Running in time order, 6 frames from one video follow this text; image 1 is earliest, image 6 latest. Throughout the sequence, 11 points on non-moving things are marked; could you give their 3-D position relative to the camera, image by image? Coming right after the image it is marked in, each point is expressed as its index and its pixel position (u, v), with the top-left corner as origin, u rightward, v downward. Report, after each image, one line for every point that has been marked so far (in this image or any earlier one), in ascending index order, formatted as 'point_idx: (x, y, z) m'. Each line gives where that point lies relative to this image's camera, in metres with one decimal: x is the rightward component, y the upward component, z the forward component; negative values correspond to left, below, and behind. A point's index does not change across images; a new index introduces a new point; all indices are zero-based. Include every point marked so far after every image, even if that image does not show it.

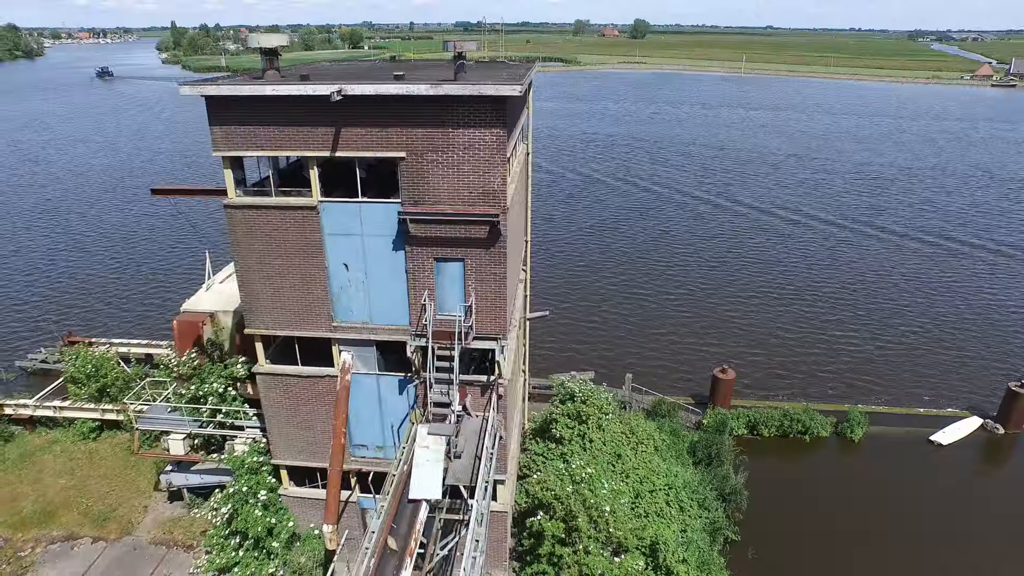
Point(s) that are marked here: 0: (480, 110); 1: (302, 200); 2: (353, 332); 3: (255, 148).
0: (-0.7, +4.0, +13.6) m
1: (-5.2, +2.2, +14.8) m
2: (-4.3, -1.2, +16.1) m
3: (-6.2, +3.4, +14.5) m
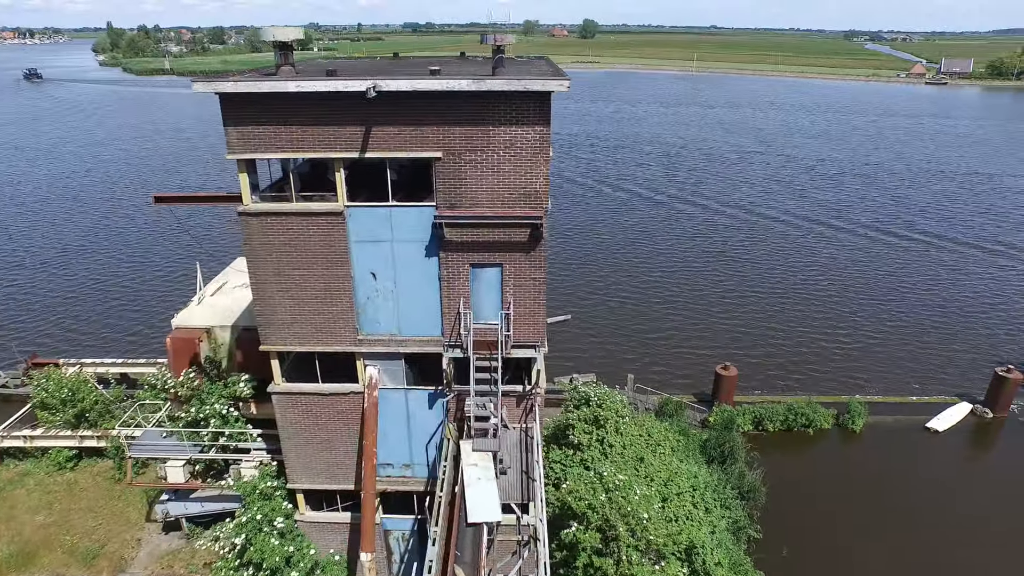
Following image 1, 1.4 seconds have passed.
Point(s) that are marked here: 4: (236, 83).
0: (+0.3, +3.9, +12.9) m
1: (-4.3, +1.9, +13.8) m
2: (-3.3, -1.4, +15.1) m
3: (-5.2, +3.1, +13.3) m
4: (-5.7, +4.3, +12.5) m
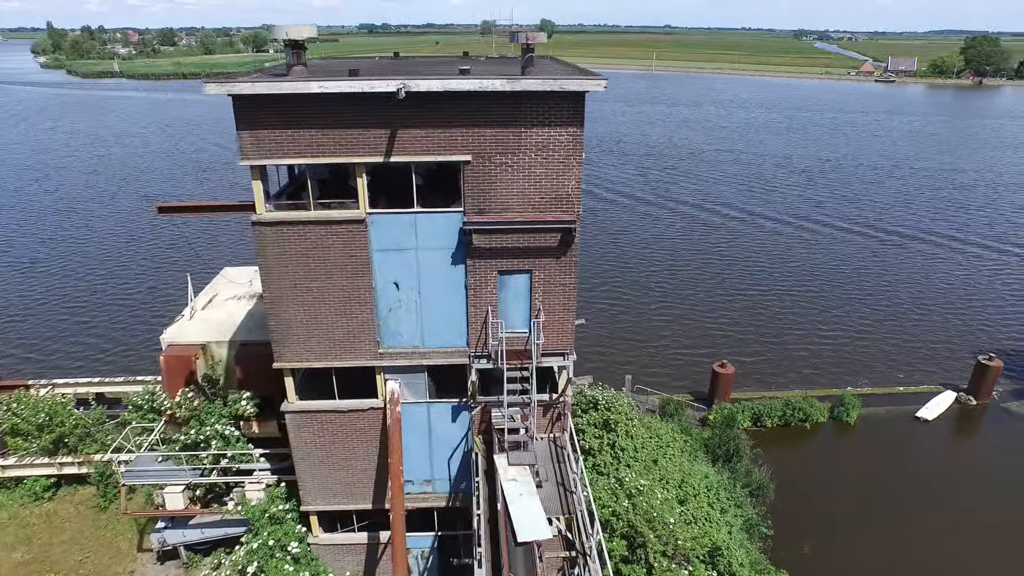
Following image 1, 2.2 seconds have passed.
0: (+0.9, +3.7, +12.4) m
1: (-3.6, +1.6, +13.1) m
2: (-2.6, -1.7, +14.4) m
3: (-4.6, +2.8, +12.5) m
4: (-5.1, +4.0, +11.7) m
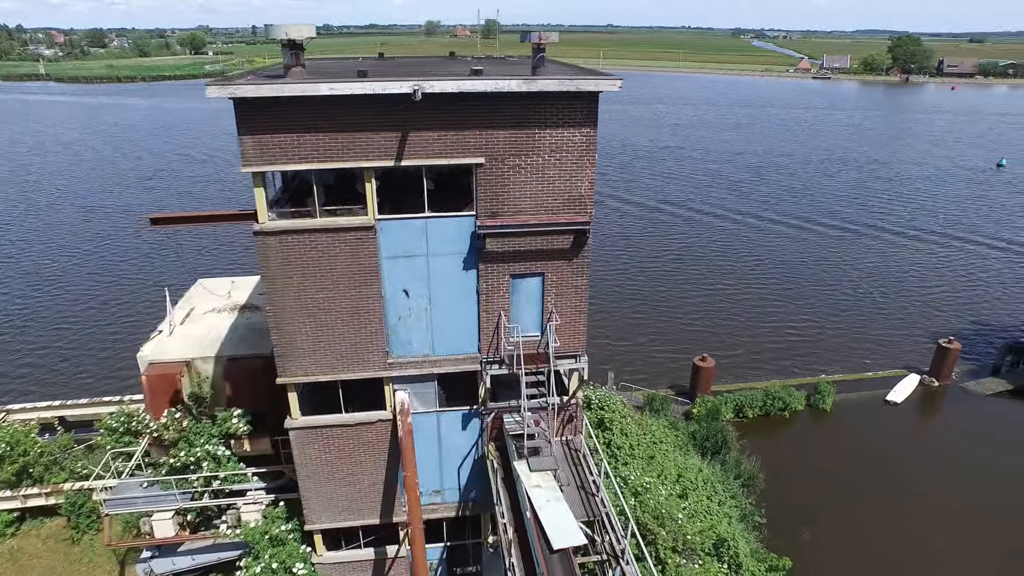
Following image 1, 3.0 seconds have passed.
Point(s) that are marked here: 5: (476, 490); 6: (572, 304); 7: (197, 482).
0: (+1.2, +3.7, +12.3) m
1: (-3.3, +1.4, +12.6) m
2: (-2.3, -1.8, +14.0) m
3: (-4.3, +2.5, +12.0) m
4: (-4.7, +3.7, +11.1) m
5: (-1.0, -5.3, +15.7) m
6: (+1.4, -0.4, +13.9) m
7: (-8.7, -5.4, +16.7) m
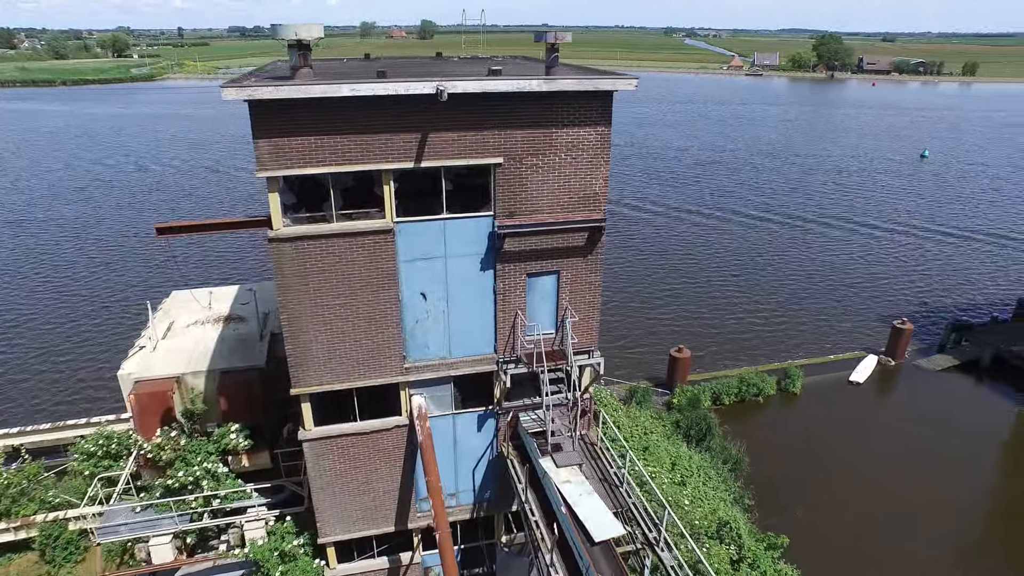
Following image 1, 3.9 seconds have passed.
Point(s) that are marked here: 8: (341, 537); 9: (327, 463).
0: (+1.5, +3.7, +12.5) m
1: (-2.9, +1.3, +12.4) m
2: (-1.9, -1.9, +13.9) m
3: (-3.8, +2.4, +11.7) m
4: (-4.2, +3.6, +10.8) m
5: (-0.6, -5.3, +15.7) m
6: (+1.7, -0.3, +14.1) m
7: (-8.4, -5.7, +16.0) m
8: (-4.3, -6.3, +15.2) m
9: (-4.4, -4.1, +14.3) m
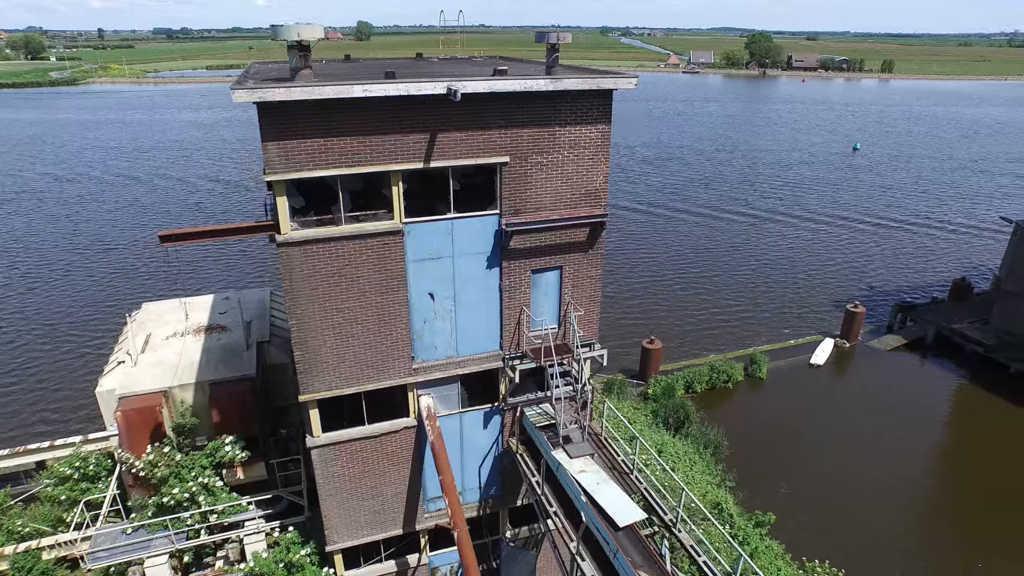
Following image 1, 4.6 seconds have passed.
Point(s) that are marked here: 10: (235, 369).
0: (+1.6, +3.9, +12.8) m
1: (-2.7, +1.3, +12.3) m
2: (-1.7, -1.9, +13.9) m
3: (-3.6, +2.3, +11.6) m
4: (-4.0, +3.5, +10.6) m
5: (-0.4, -5.2, +15.8) m
6: (+1.8, -0.2, +14.4) m
7: (-8.2, -6.0, +15.5) m
8: (-4.1, -6.4, +15.0) m
9: (-4.1, -4.2, +14.1) m
10: (-7.8, -2.3, +17.0) m
